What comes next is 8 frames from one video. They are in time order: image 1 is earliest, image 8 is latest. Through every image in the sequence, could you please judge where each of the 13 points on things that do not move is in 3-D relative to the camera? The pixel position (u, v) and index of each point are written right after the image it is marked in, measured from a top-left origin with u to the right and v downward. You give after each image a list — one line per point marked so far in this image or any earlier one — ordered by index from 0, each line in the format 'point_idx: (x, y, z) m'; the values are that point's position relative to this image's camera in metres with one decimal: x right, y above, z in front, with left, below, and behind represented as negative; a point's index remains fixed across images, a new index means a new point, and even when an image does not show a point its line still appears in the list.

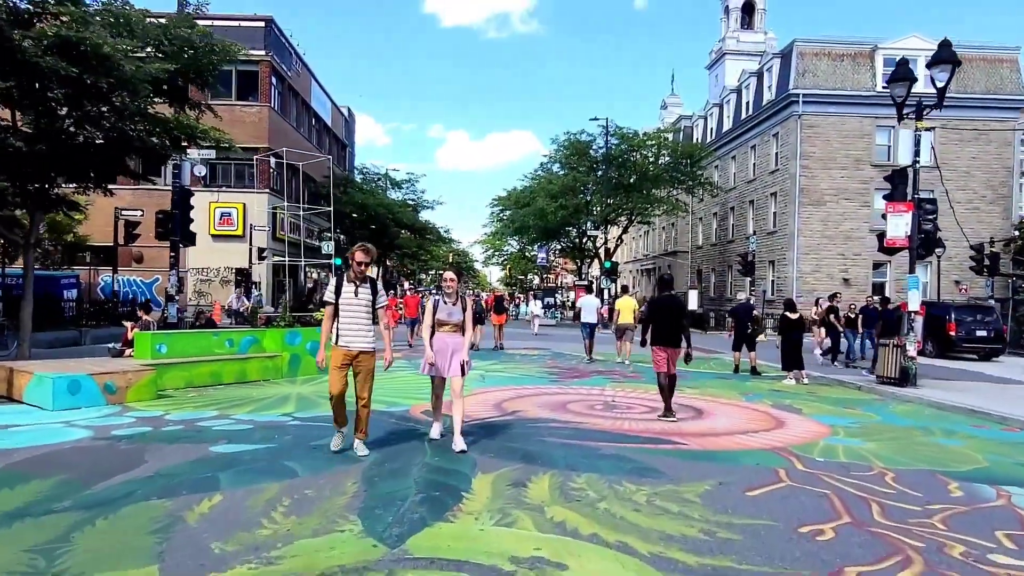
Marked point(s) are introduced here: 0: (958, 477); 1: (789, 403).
0: (+3.6, -1.5, +6.1) m
1: (+4.1, -1.7, +11.1) m
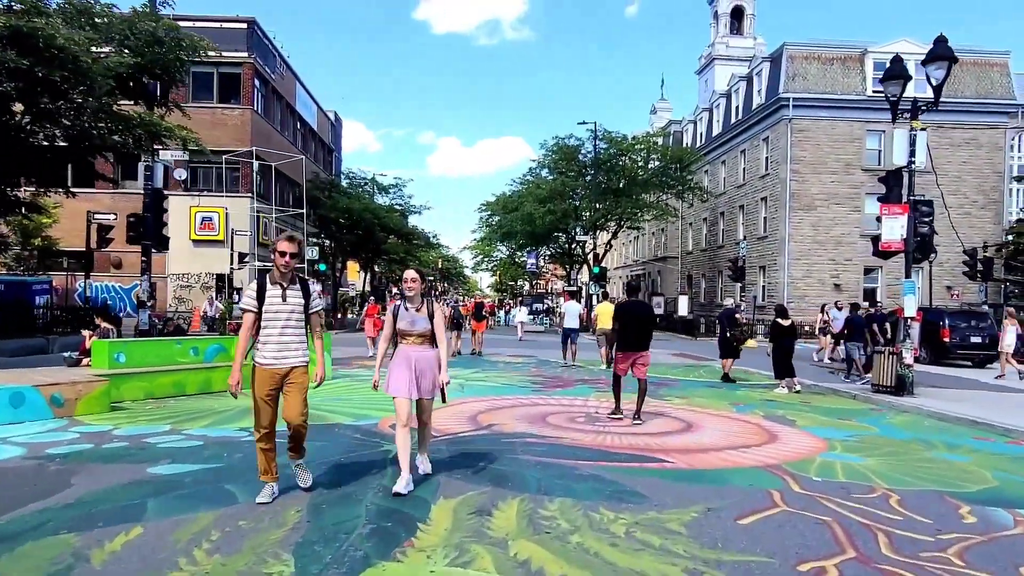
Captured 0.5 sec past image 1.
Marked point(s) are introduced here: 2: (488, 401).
0: (+3.4, -1.6, +5.5) m
1: (+3.8, -1.8, +10.6) m
2: (-0.3, -1.6, +10.3) m
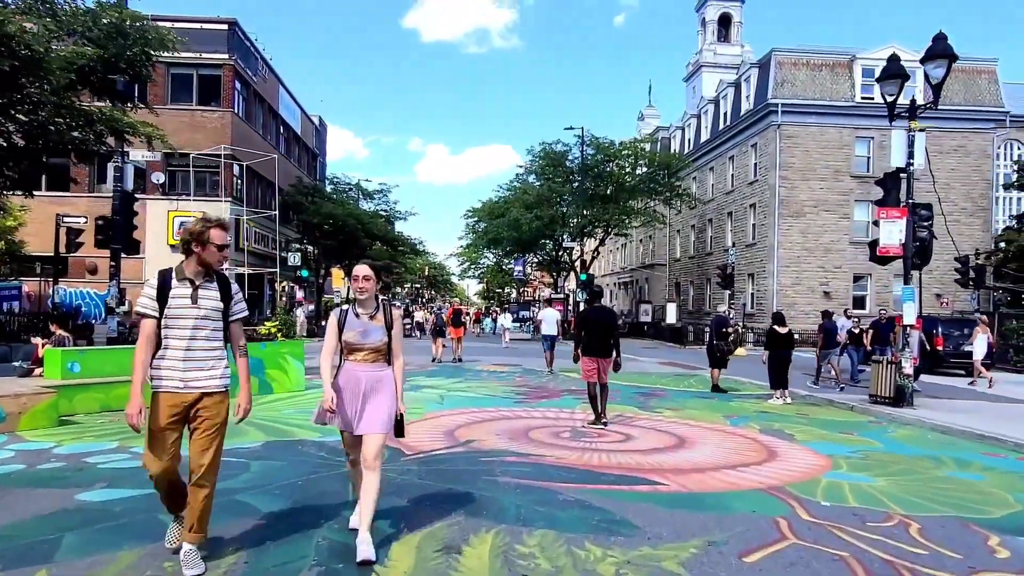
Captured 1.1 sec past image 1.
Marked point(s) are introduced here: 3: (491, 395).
0: (+3.2, -1.6, +5.0) m
1: (+3.6, -1.9, +10.0) m
2: (-0.6, -1.6, +9.7) m
3: (-0.3, -1.8, +12.2) m
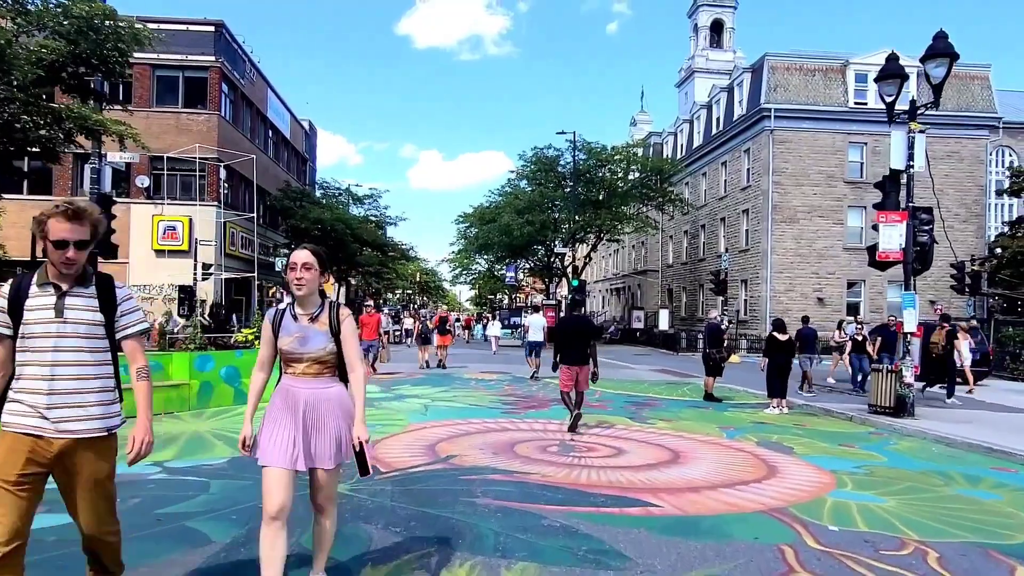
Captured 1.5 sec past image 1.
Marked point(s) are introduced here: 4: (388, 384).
0: (+3.1, -1.6, +4.5) m
1: (+3.4, -1.9, +9.6) m
2: (-0.8, -1.7, +9.2) m
3: (-0.5, -1.8, +11.7) m
4: (-2.4, -1.9, +14.6) m
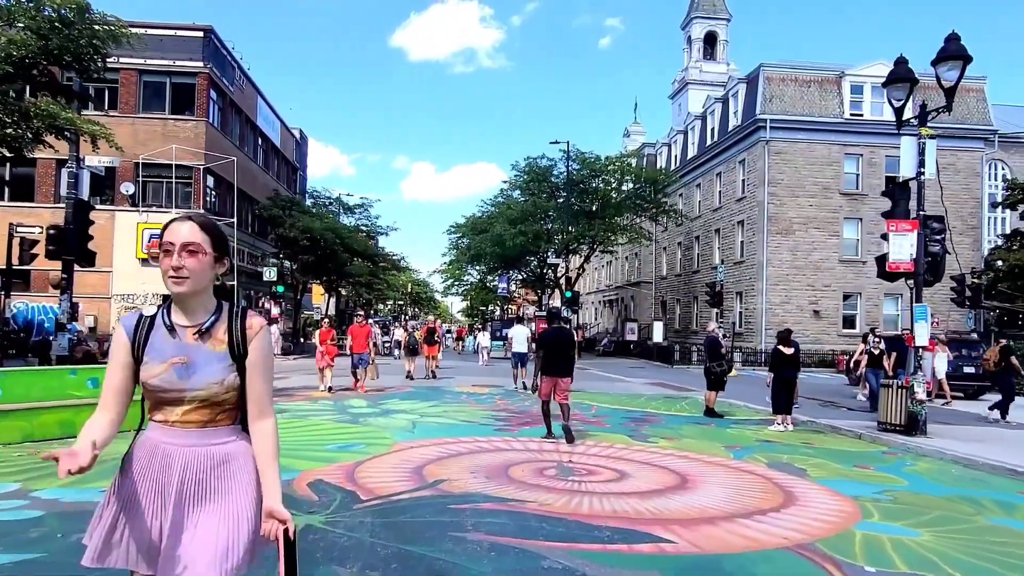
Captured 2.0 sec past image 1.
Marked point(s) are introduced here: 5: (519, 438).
0: (+3.1, -1.7, +4.0) m
1: (+3.3, -2.1, +9.0) m
2: (-0.8, -1.8, +8.6) m
3: (-0.6, -2.0, +11.1) m
4: (-2.6, -2.1, +14.0) m
5: (+0.1, -1.9, +9.5) m
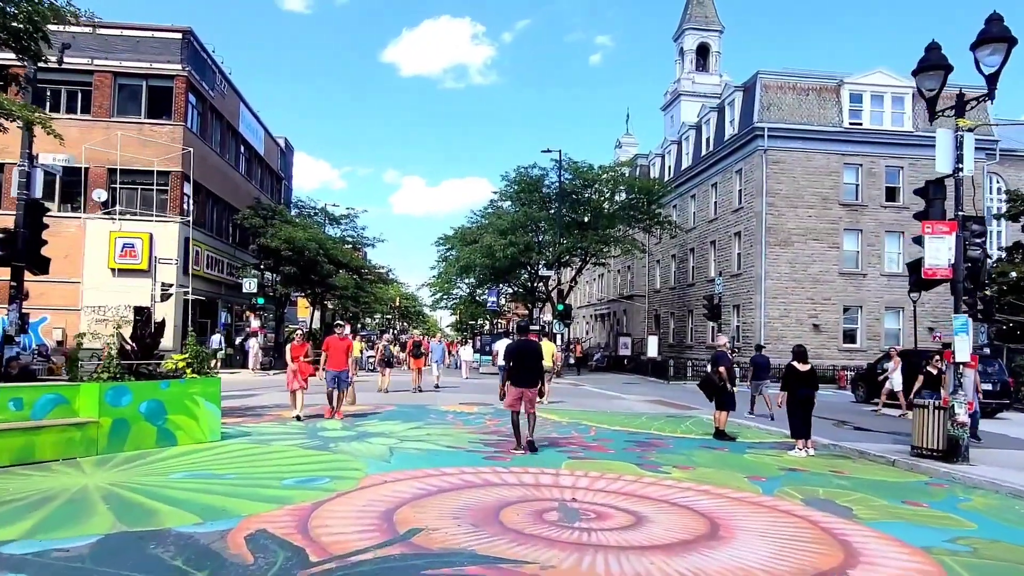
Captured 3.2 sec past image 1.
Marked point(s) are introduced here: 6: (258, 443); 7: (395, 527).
0: (+3.0, -1.7, +2.7) m
1: (+3.2, -2.1, +7.8) m
2: (-0.9, -1.9, +7.3) m
3: (-0.8, -2.1, +9.8) m
4: (-2.7, -2.2, +12.6) m
5: (0.0, -2.0, +8.2) m
6: (-3.4, -2.1, +10.0) m
7: (-0.9, -1.7, +5.5) m
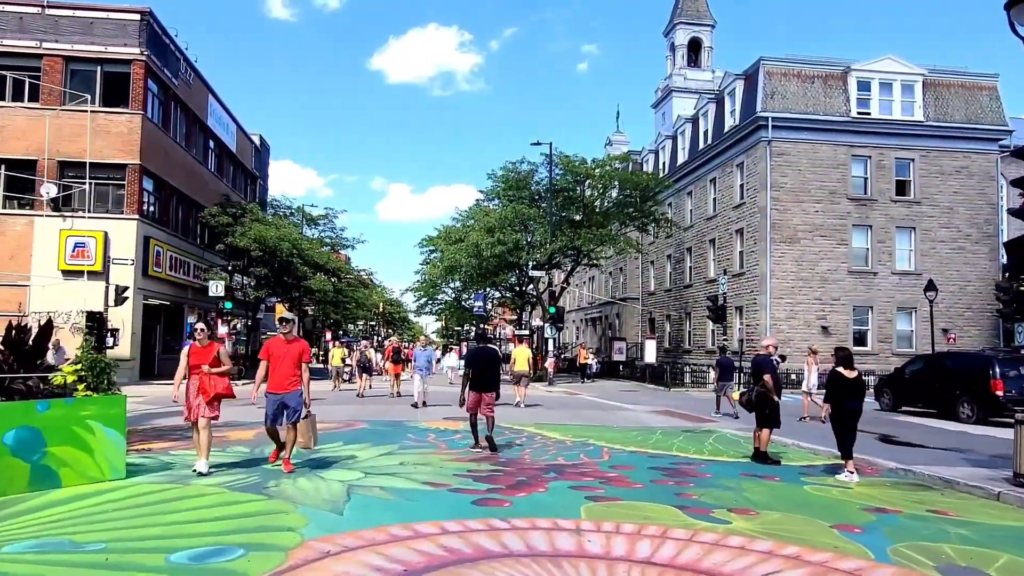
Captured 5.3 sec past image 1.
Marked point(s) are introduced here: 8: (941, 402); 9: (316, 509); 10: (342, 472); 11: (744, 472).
0: (+3.2, -1.4, +0.5) m
1: (+3.3, -2.0, +5.5) m
2: (-0.9, -1.7, +4.9) m
3: (-0.8, -2.0, +7.5) m
4: (-2.8, -2.1, +10.3) m
5: (0.0, -1.8, +5.8) m
6: (-3.4, -2.0, +7.6) m
7: (-0.8, -1.6, +3.2) m
8: (+11.1, -2.9, +19.3) m
9: (-1.6, -1.8, +6.3) m
10: (-1.9, -2.0, +8.1) m
11: (+2.9, -2.3, +9.3) m
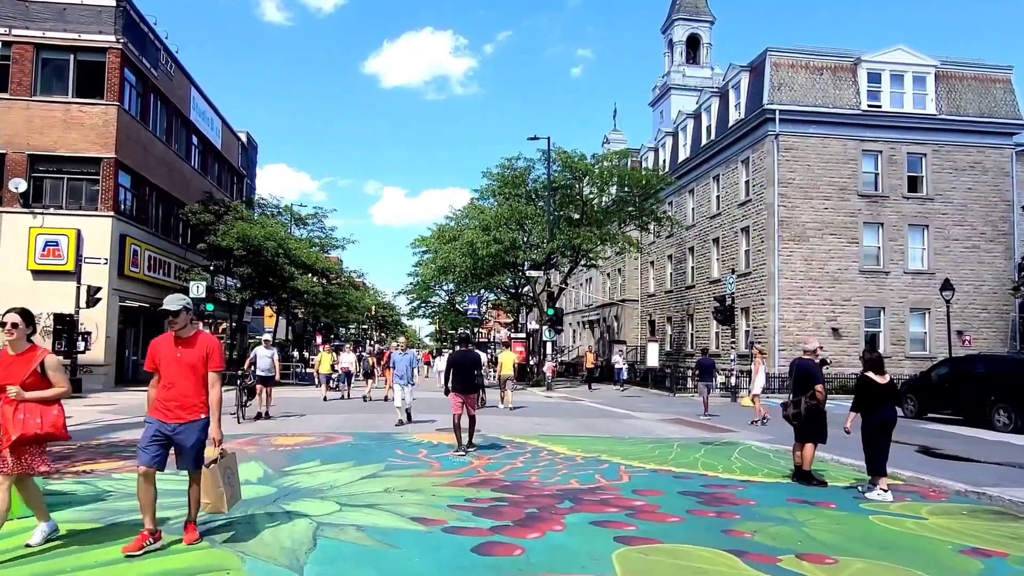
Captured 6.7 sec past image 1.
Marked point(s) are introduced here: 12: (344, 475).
0: (+3.3, -1.3, -1.0) m
1: (+3.3, -1.9, +4.1) m
2: (-0.8, -1.6, +3.5) m
3: (-0.7, -1.9, +6.0) m
4: (-2.7, -2.1, +8.8) m
5: (+0.1, -1.7, +4.4) m
6: (-3.4, -1.9, +6.2) m
7: (-0.7, -1.5, +1.7) m
8: (+11.0, -2.9, +17.9) m
9: (-1.6, -1.7, +4.8) m
10: (-1.8, -1.9, +6.6) m
11: (+3.0, -2.2, +7.9) m
12: (-1.8, -2.0, +8.2) m
